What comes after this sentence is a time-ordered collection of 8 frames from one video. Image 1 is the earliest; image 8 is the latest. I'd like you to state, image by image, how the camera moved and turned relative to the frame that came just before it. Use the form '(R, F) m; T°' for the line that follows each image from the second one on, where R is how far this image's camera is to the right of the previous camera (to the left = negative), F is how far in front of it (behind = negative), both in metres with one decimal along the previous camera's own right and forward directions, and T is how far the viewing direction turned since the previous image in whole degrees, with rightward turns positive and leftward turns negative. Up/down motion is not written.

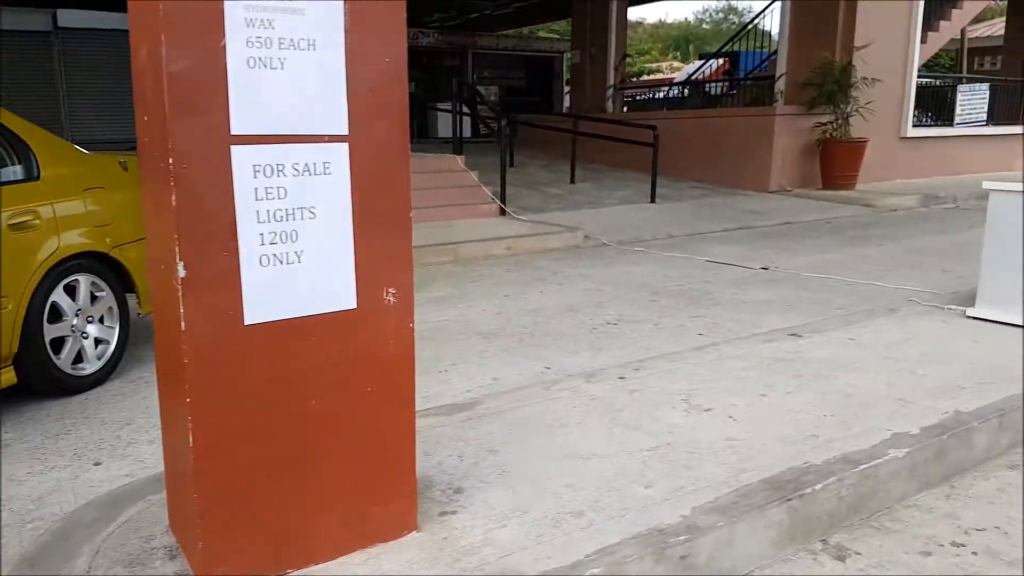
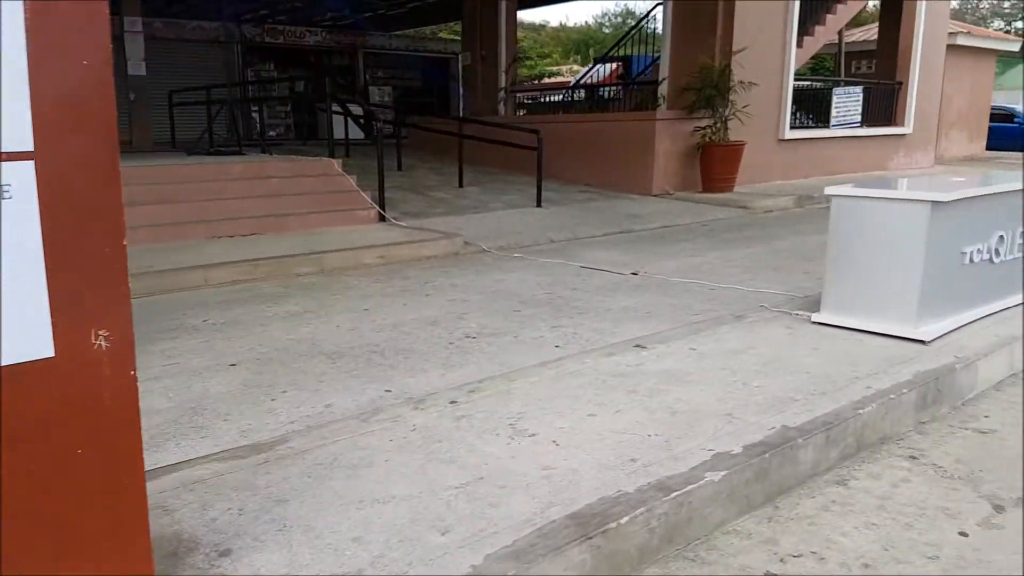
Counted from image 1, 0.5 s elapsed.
(+0.3, +0.2) m; +6°
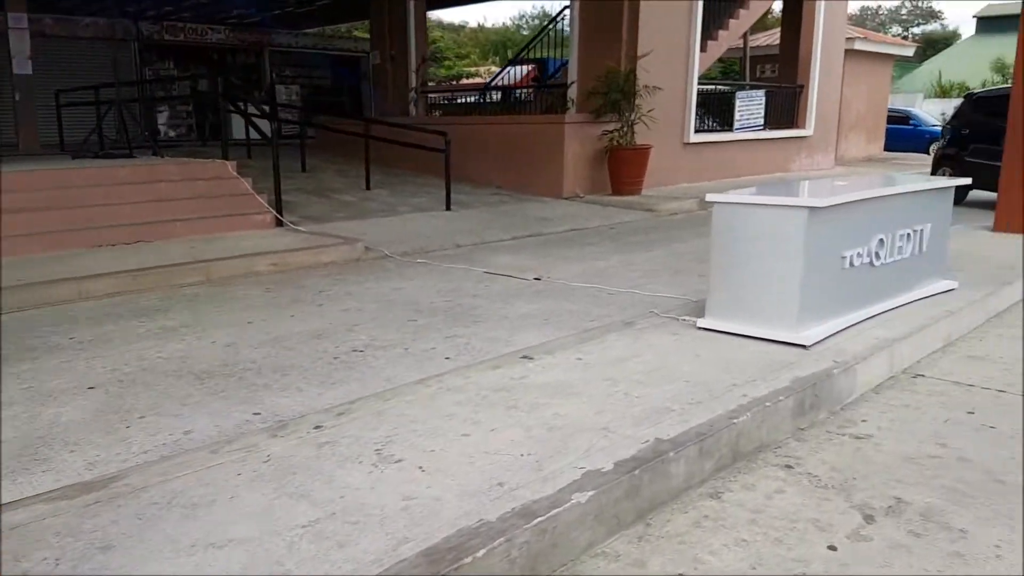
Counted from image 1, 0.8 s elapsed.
(+0.2, +0.1) m; +5°
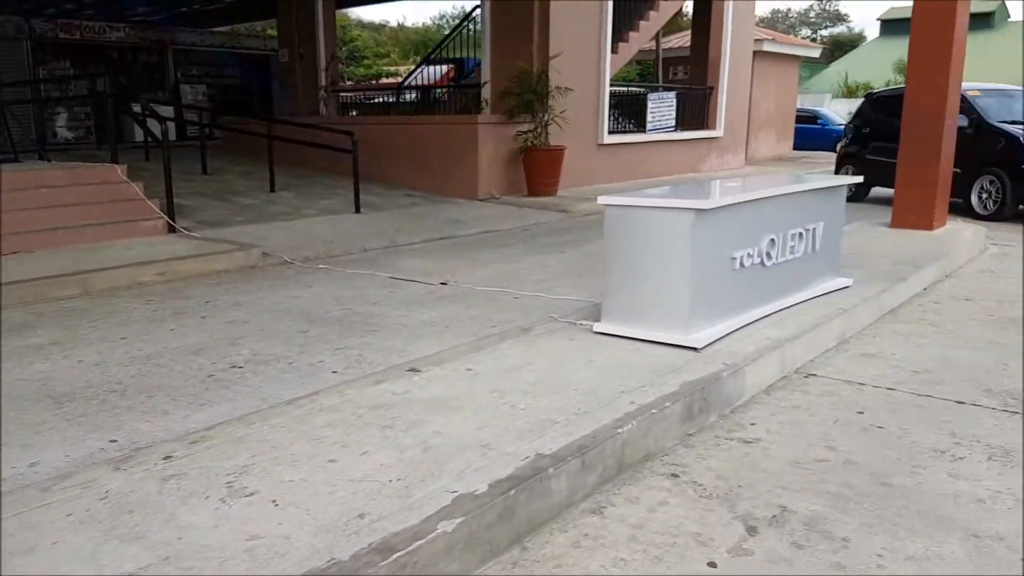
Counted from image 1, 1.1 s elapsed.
(+0.2, +0.2) m; +5°
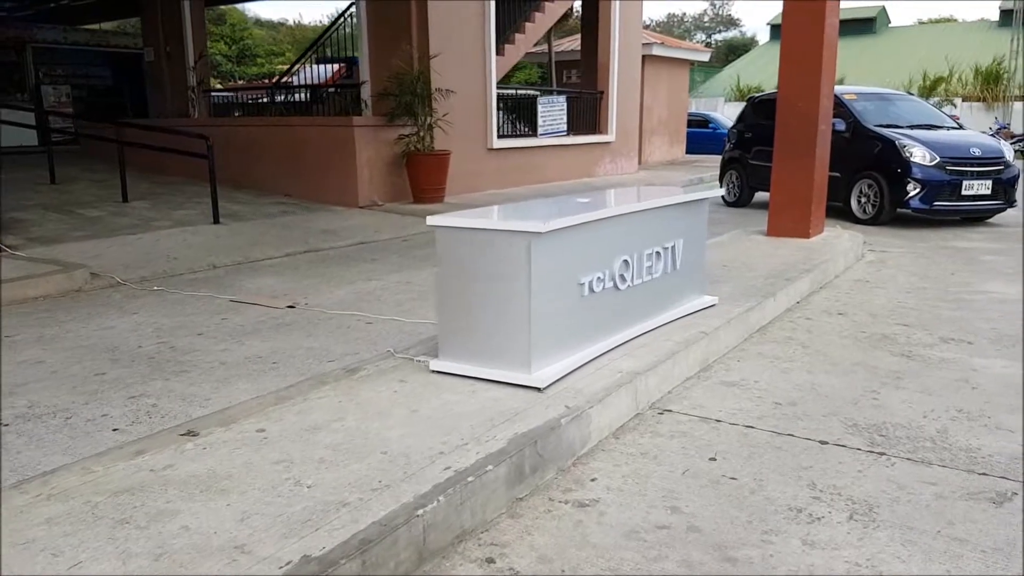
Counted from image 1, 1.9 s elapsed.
(+0.4, +0.5) m; +6°
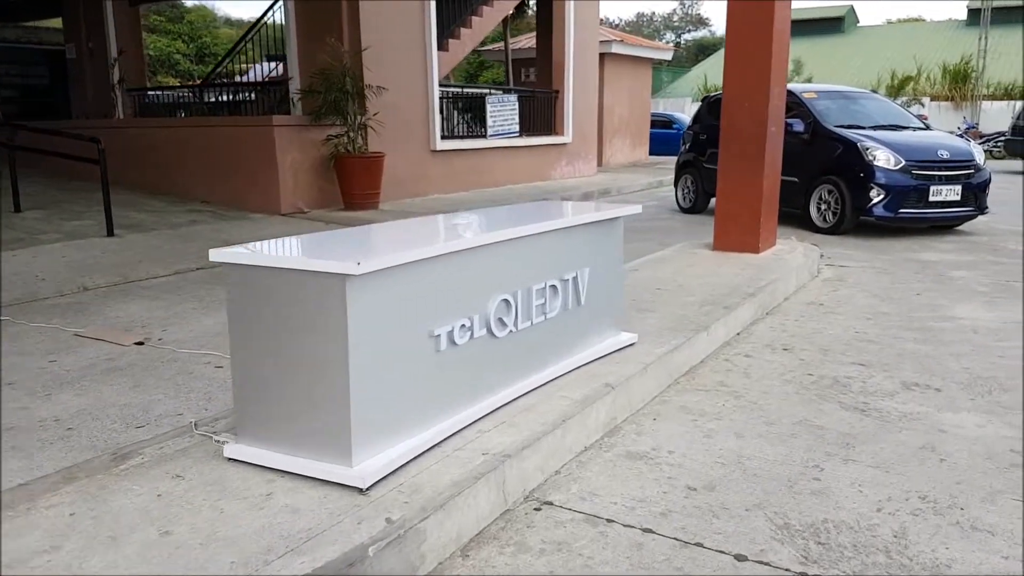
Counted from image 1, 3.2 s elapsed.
(+0.5, +0.8) m; +2°
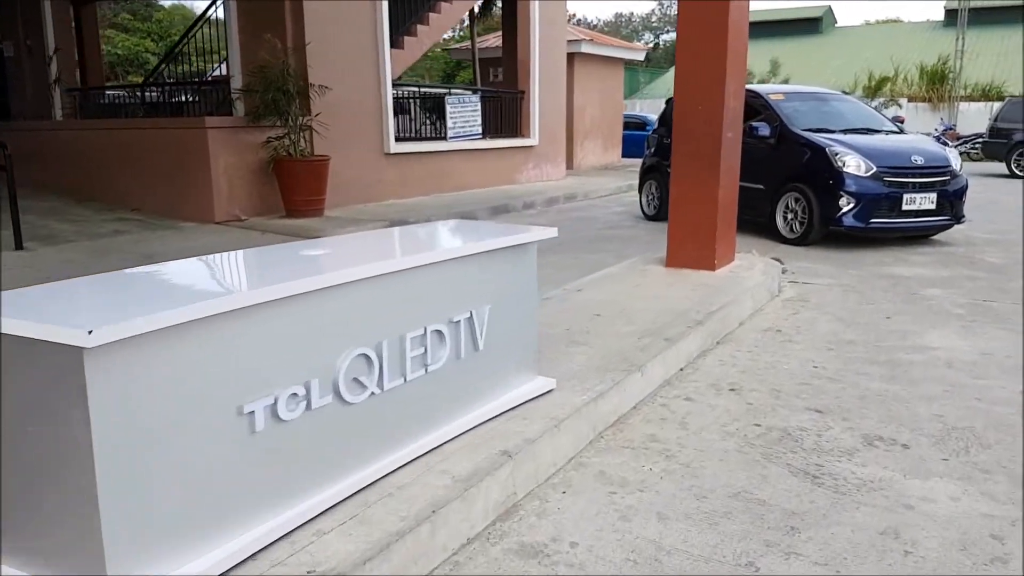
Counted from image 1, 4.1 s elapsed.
(+0.3, +0.6) m; +1°
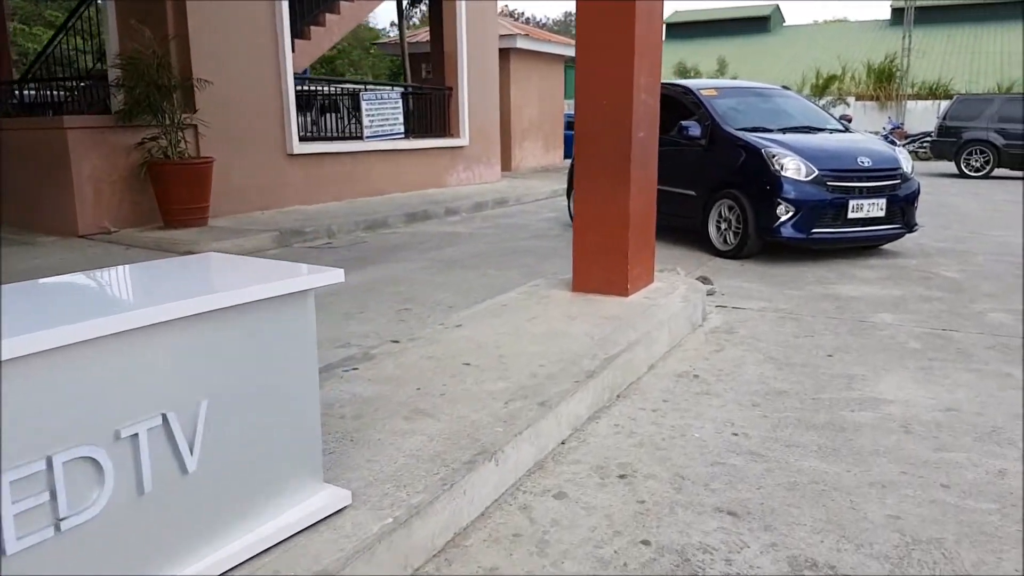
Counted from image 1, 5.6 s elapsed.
(+0.5, +1.0) m; +3°
